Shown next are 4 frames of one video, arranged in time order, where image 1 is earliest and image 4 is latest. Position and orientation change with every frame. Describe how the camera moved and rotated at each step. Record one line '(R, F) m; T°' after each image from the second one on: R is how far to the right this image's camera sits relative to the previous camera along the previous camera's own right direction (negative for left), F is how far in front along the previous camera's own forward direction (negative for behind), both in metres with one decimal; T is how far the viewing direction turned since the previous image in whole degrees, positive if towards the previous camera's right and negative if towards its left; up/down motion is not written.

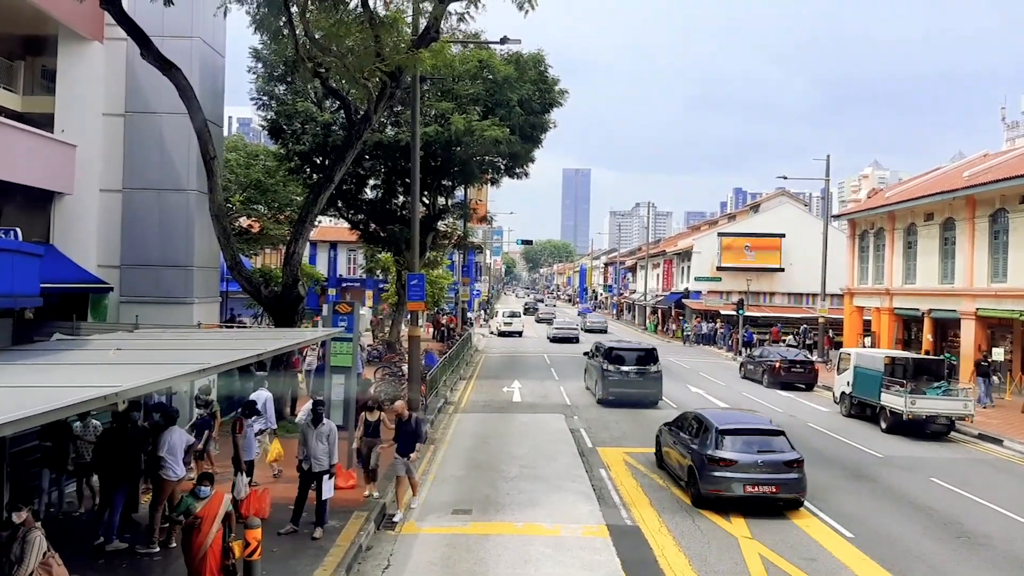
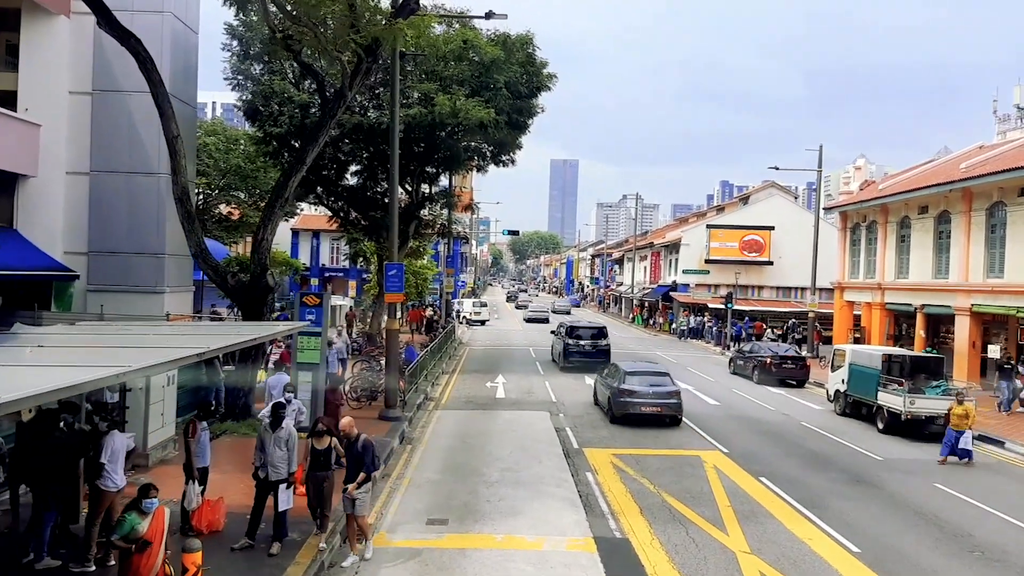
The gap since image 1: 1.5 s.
(+0.1, +0.9) m; +1°
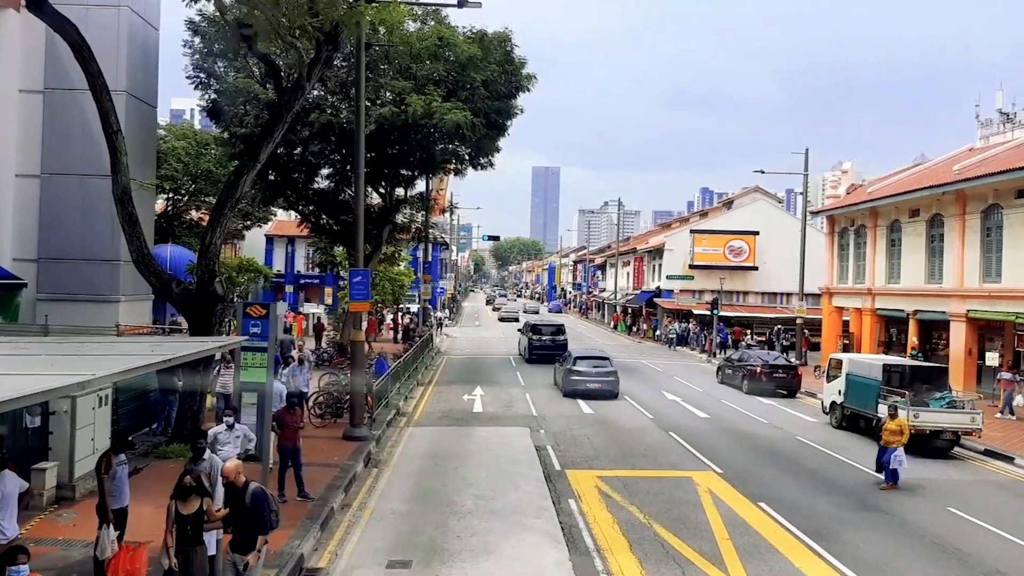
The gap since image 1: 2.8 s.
(+0.1, +1.2) m; +1°
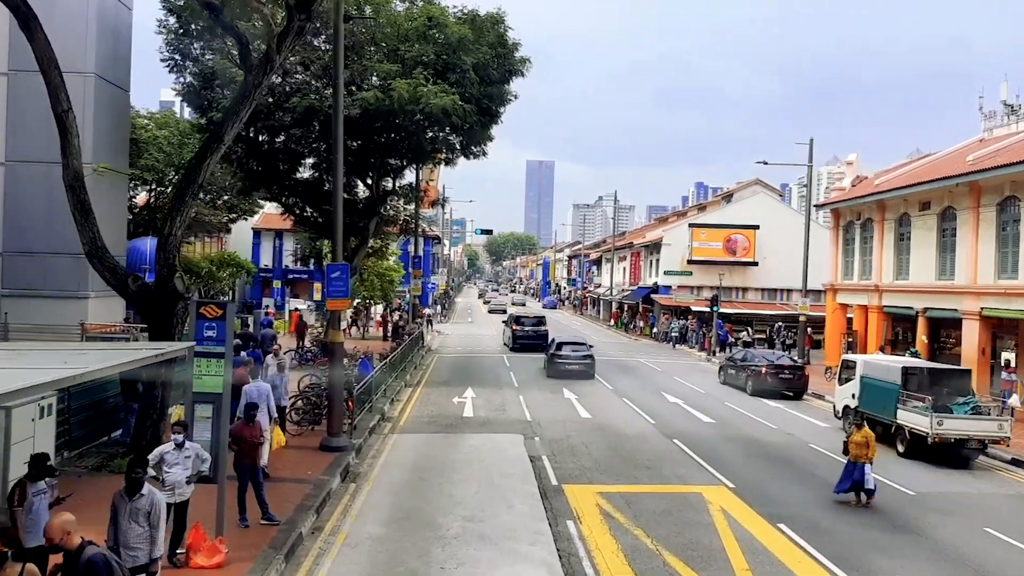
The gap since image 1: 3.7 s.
(0.0, +1.2) m; 0°
